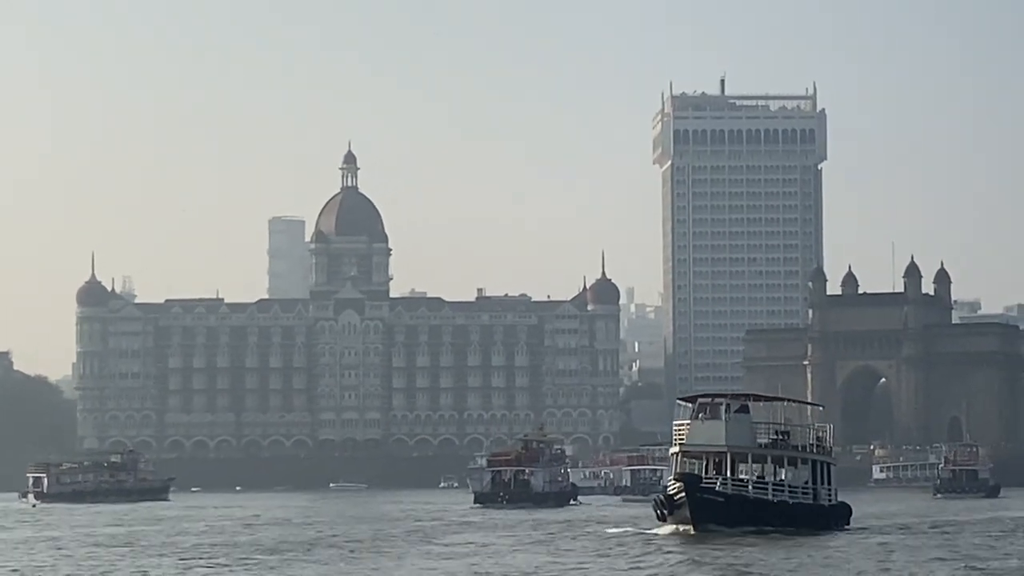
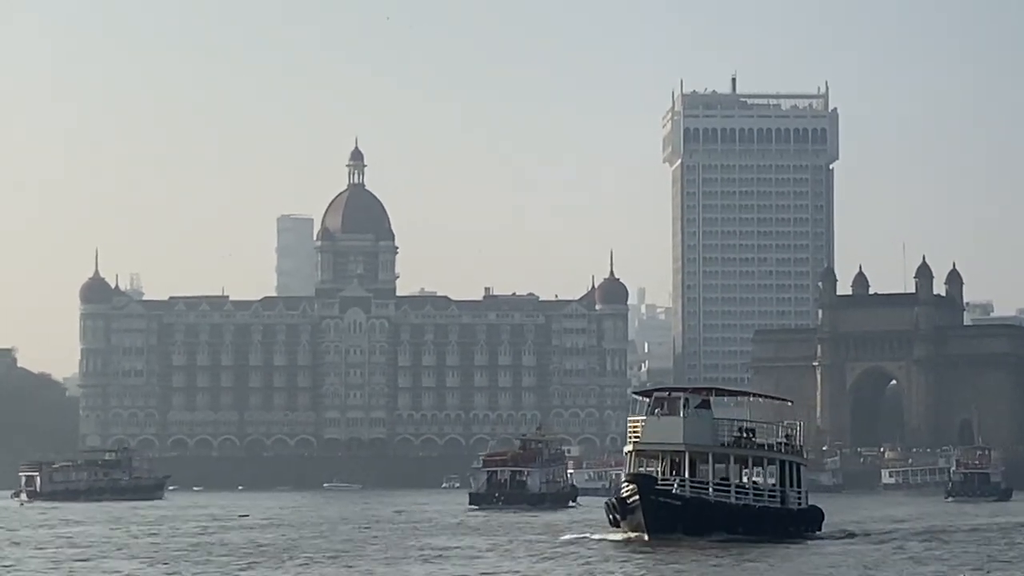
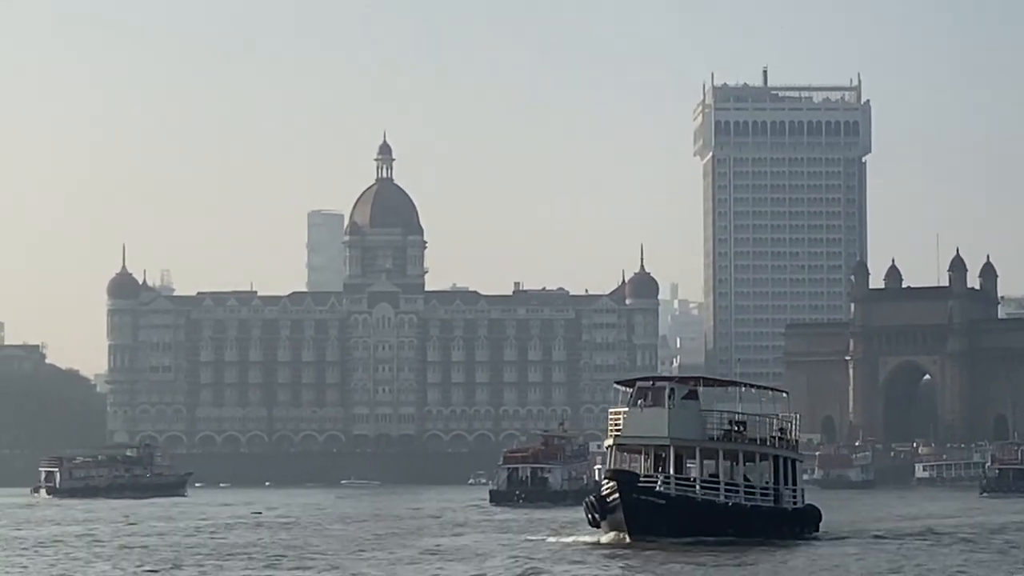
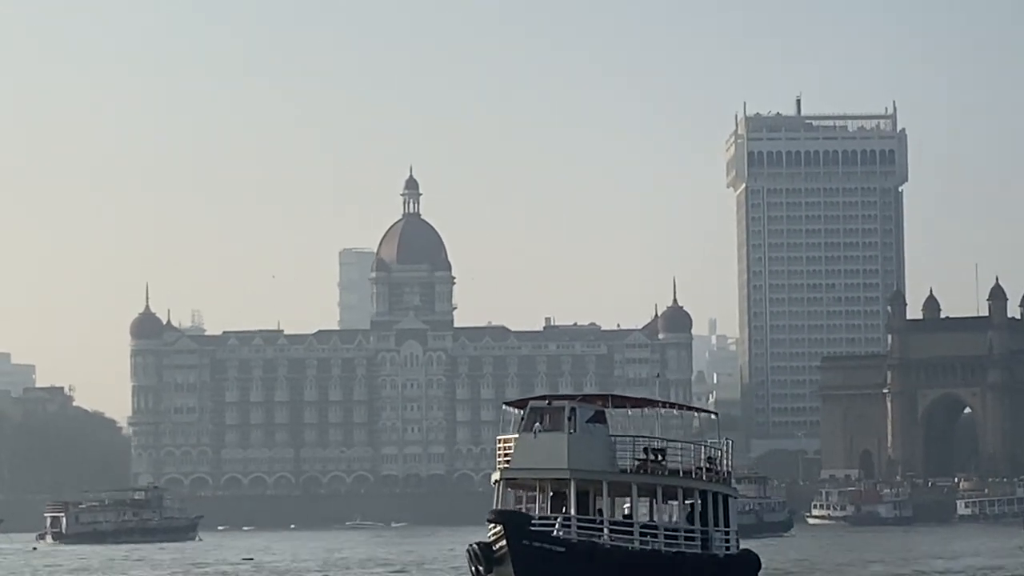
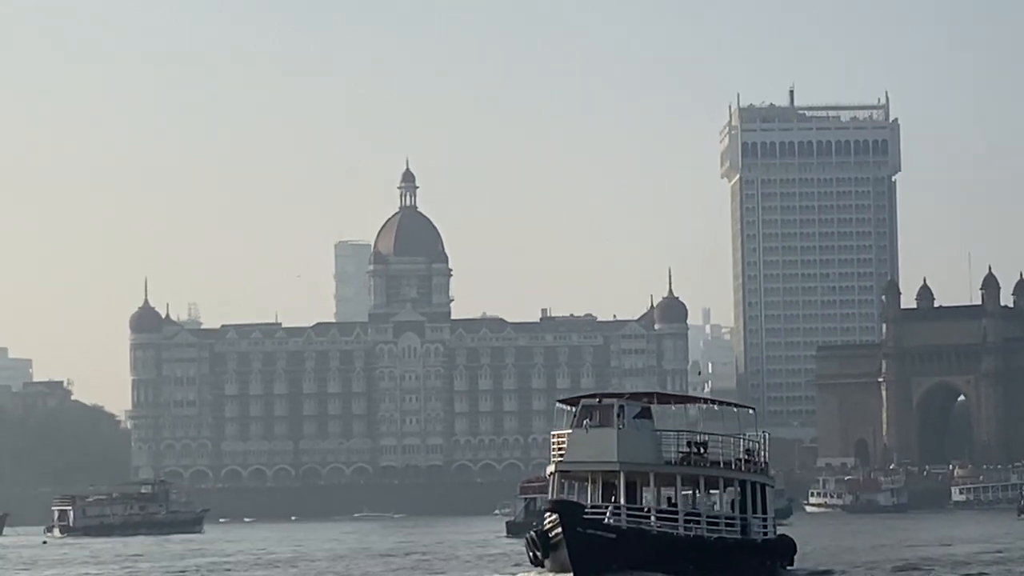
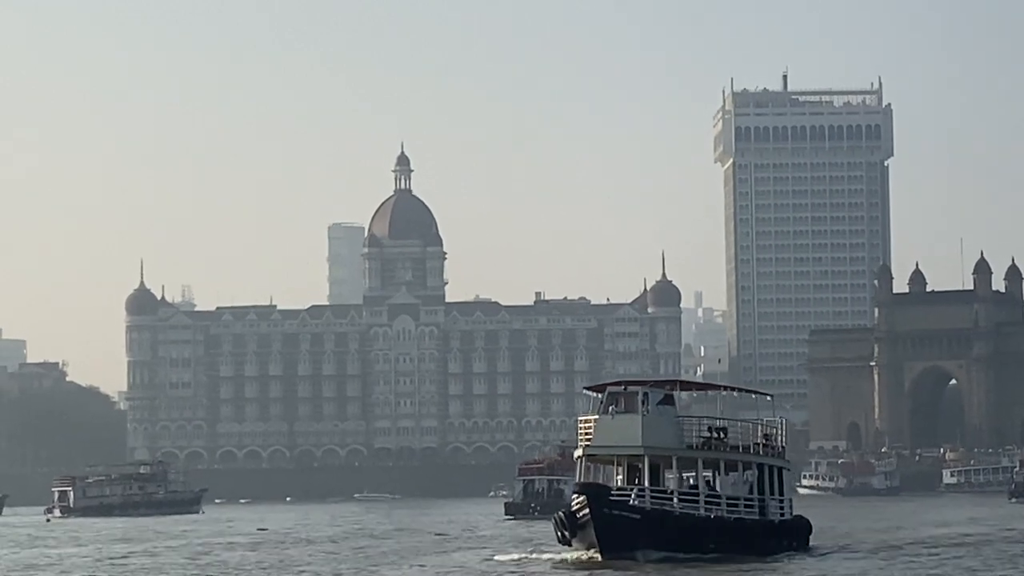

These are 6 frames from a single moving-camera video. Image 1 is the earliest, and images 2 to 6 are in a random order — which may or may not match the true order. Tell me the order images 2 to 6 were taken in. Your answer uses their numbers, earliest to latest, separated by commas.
2, 3, 6, 5, 4
